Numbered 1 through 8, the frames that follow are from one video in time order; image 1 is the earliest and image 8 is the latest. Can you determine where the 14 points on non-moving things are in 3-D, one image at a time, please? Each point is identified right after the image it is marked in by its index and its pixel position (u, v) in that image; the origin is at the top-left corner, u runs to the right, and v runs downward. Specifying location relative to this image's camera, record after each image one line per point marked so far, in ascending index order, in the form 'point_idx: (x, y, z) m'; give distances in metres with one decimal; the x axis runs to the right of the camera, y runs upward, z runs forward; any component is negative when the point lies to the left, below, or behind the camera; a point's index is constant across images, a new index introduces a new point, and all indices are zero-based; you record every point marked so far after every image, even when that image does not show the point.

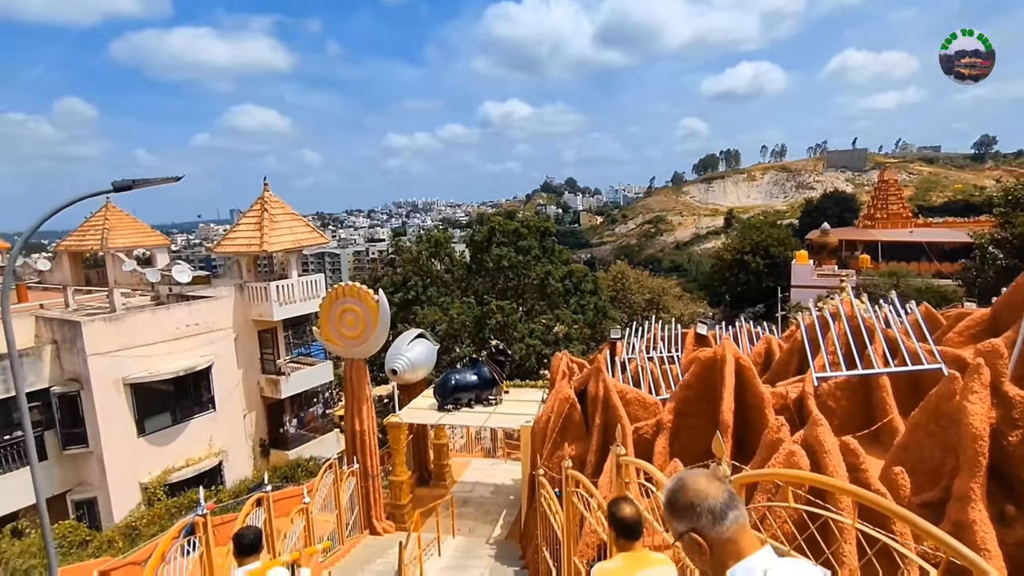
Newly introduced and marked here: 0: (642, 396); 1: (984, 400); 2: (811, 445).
0: (+1.9, -1.6, +10.5) m
1: (+3.3, -0.8, +4.9) m
2: (+2.2, -1.2, +5.1) m
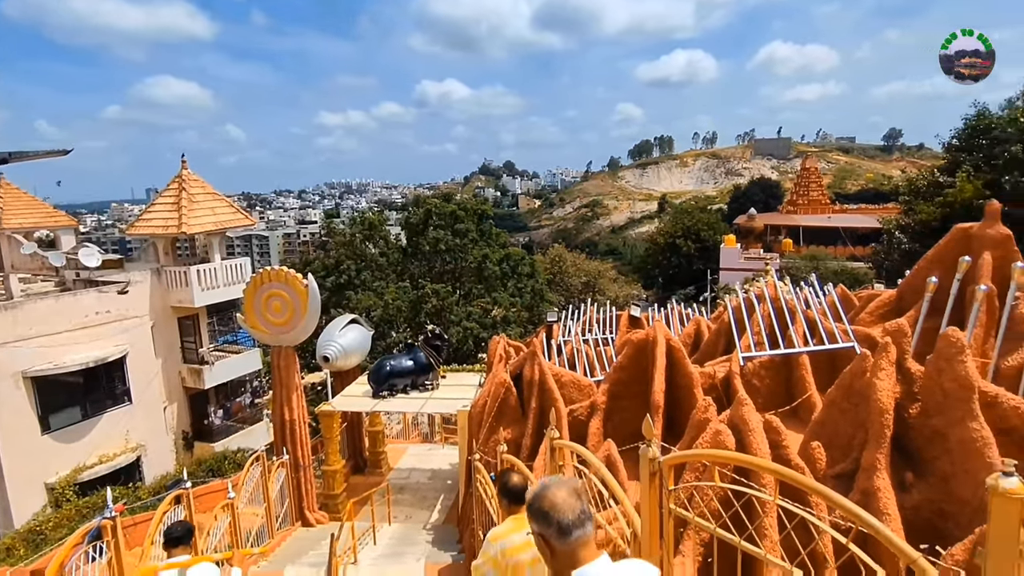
0: (+1.0, -1.4, +10.7) m
1: (+2.8, -0.6, +5.2) m
2: (+1.7, -1.1, +5.3) m
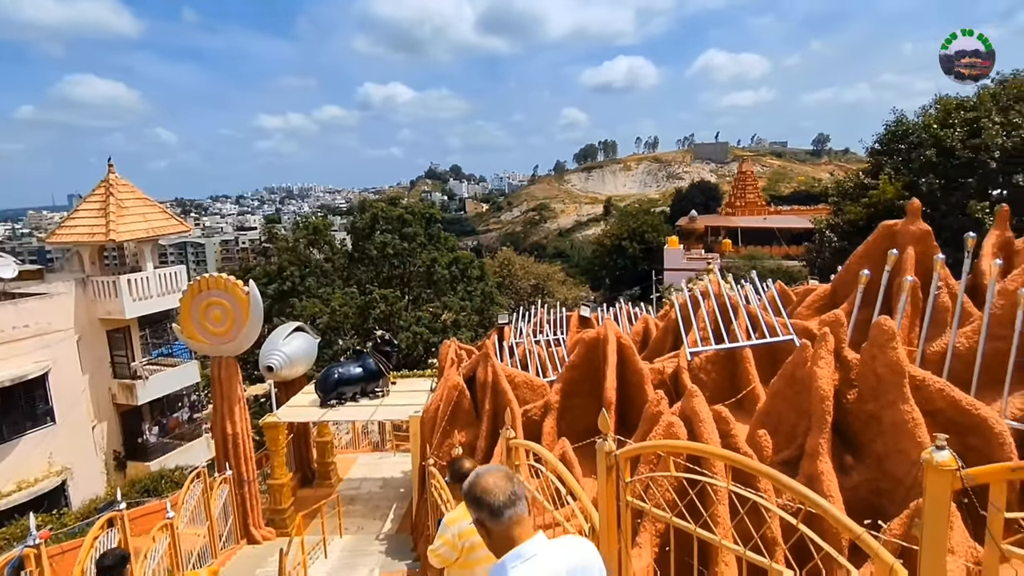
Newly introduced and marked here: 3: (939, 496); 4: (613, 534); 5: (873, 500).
0: (+0.3, -1.4, +10.9) m
1: (+2.5, -0.6, +5.5) m
2: (+1.4, -1.0, +5.6) m
3: (+1.7, -0.8, +2.8) m
4: (+0.7, -1.7, +4.7) m
5: (+2.6, -1.6, +5.1) m
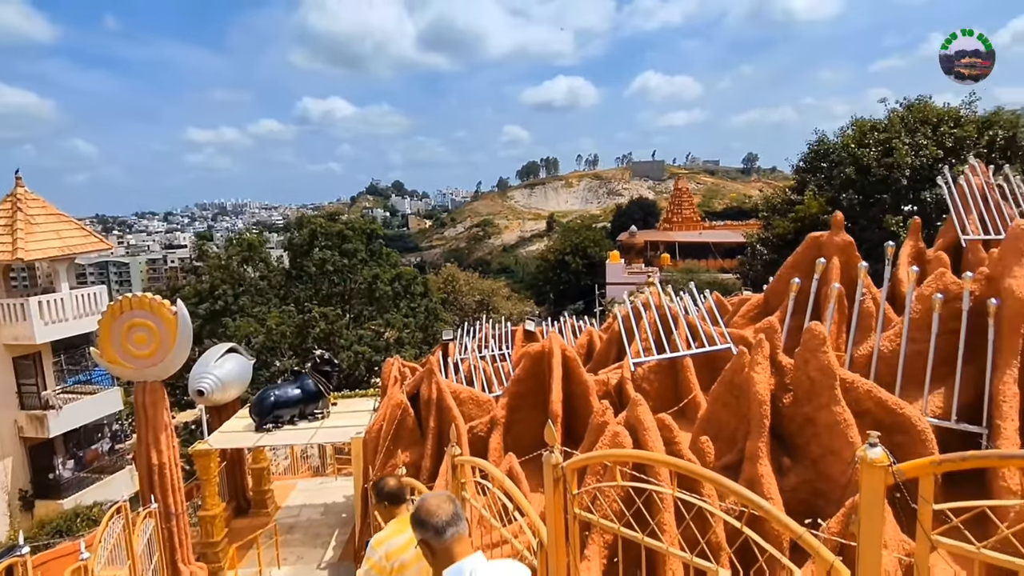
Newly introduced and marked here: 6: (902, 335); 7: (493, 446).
0: (-0.6, -1.6, +10.8) m
1: (+2.1, -0.7, +5.7) m
2: (+1.0, -1.1, +5.6) m
3: (+1.5, -0.8, +2.9) m
4: (+0.3, -1.8, +4.7) m
5: (+2.3, -1.6, +5.3) m
6: (+3.3, -0.4, +6.0) m
7: (-0.3, -2.1, +9.3) m
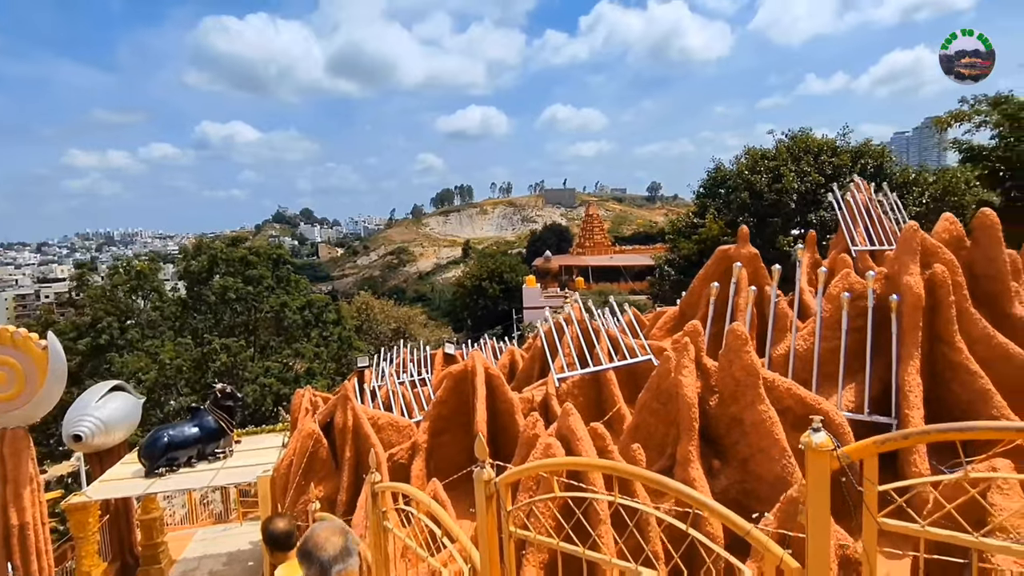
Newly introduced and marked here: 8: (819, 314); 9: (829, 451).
0: (-1.7, -1.9, +10.4) m
1: (+1.5, -0.7, +5.7) m
2: (+0.4, -1.2, +5.5) m
3: (+1.2, -0.8, +2.8) m
4: (-0.1, -1.8, +4.5) m
5: (+1.7, -1.6, +5.2) m
6: (+2.7, -0.4, +6.1) m
7: (-1.2, -2.3, +8.9) m
8: (+2.7, -0.2, +6.1) m
9: (+1.3, -0.7, +2.8) m
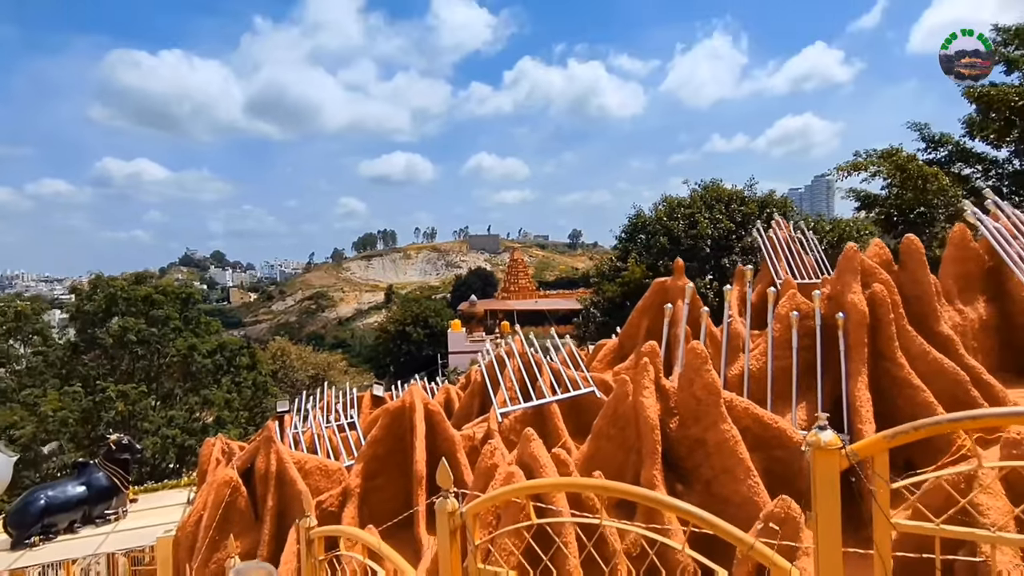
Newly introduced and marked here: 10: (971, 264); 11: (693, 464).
0: (-2.6, -2.4, +9.8) m
1: (+1.1, -0.8, +5.5) m
2: (+0.1, -1.3, +5.2) m
3: (+1.2, -0.7, +2.7) m
4: (-0.3, -1.8, +4.1) m
5: (+1.4, -1.7, +5.0) m
6: (+2.2, -0.6, +6.1) m
7: (-1.9, -2.7, +8.3) m
8: (+2.3, -0.4, +6.1) m
9: (+1.2, -0.6, +2.6) m
10: (+4.8, +0.3, +7.4) m
11: (+1.4, -1.3, +5.3) m
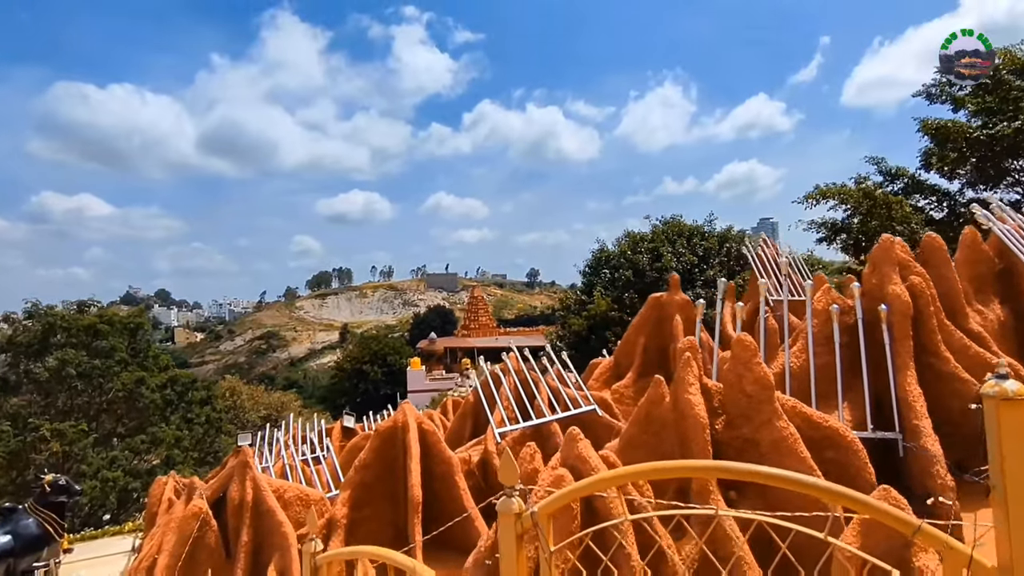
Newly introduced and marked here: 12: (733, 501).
0: (-2.7, -2.6, +8.9) m
1: (+1.3, -0.8, +5.1) m
2: (+0.3, -1.2, +4.6) m
3: (+1.6, -0.5, +2.2) m
4: (0.0, -1.7, +3.5) m
5: (+1.7, -1.6, +4.5) m
6: (+2.4, -0.5, +5.7) m
7: (-1.9, -2.8, +7.5) m
8: (+2.4, -0.4, +5.8) m
9: (+1.6, -0.3, +2.2) m
10: (+4.9, +0.2, +7.2) m
11: (+1.6, -1.2, +4.8) m
12: (+1.5, -1.5, +4.7) m
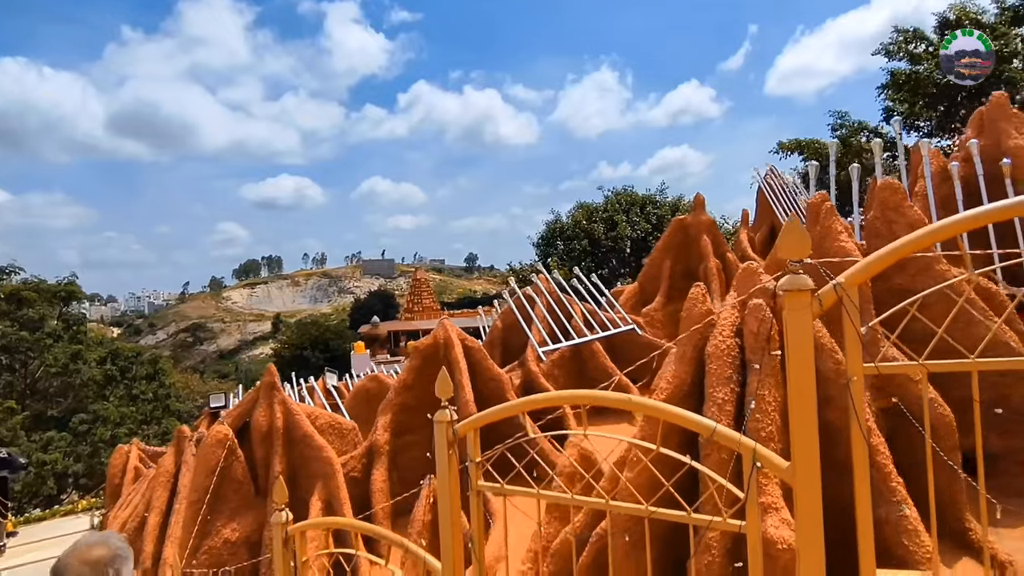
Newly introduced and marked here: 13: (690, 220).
0: (-2.2, -1.6, +8.0) m
1: (+2.2, +0.3, +4.6) m
2: (+1.2, -0.2, +4.0) m
3: (+2.7, +0.6, +1.8) m
4: (+1.0, -0.7, +2.8) m
5: (+2.6, -0.6, +4.1) m
6: (+3.1, +0.5, +5.4) m
7: (-1.3, -1.8, +6.6) m
8: (+3.2, +0.7, +5.4) m
9: (+2.8, +0.7, +1.8) m
10: (+5.4, +1.4, +7.1) m
11: (+2.5, -0.2, +4.3) m
12: (+2.4, -0.4, +4.2) m
13: (+2.5, +0.9, +9.5) m
